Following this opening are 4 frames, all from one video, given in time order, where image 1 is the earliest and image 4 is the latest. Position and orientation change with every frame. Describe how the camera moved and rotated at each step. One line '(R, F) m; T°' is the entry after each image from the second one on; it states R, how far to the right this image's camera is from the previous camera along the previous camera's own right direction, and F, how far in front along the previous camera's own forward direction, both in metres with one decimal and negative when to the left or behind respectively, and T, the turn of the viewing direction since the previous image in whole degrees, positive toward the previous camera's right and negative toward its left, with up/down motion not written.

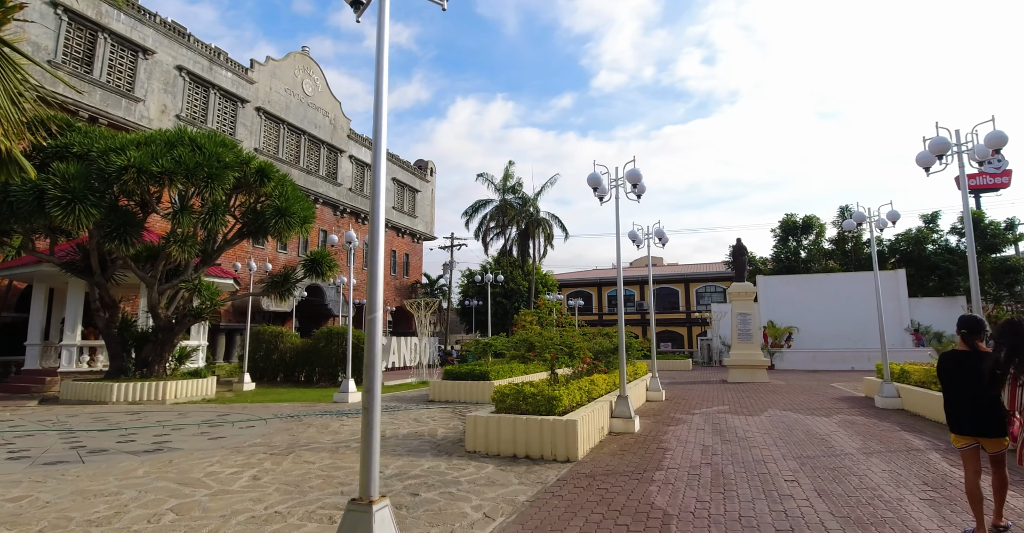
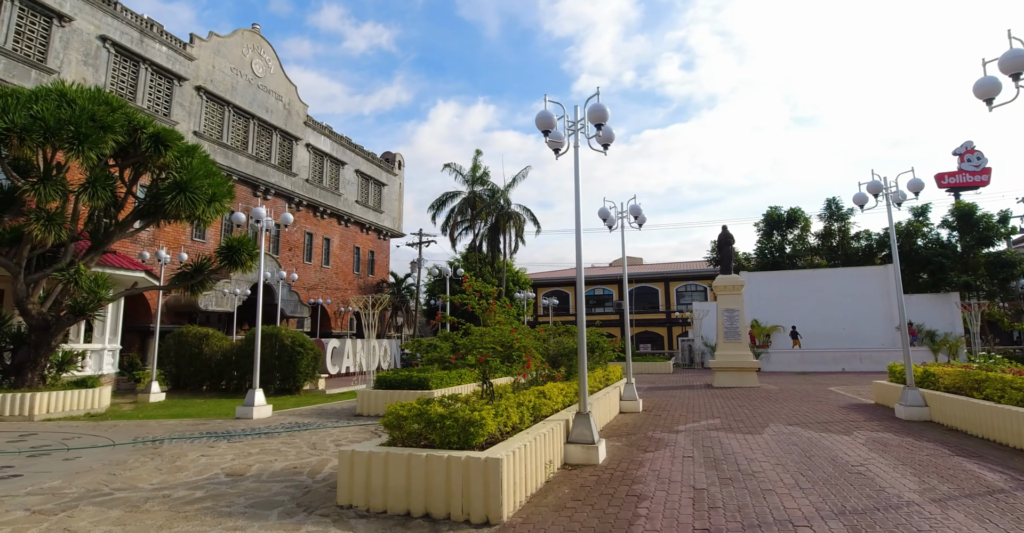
(+0.7, +2.3) m; +2°
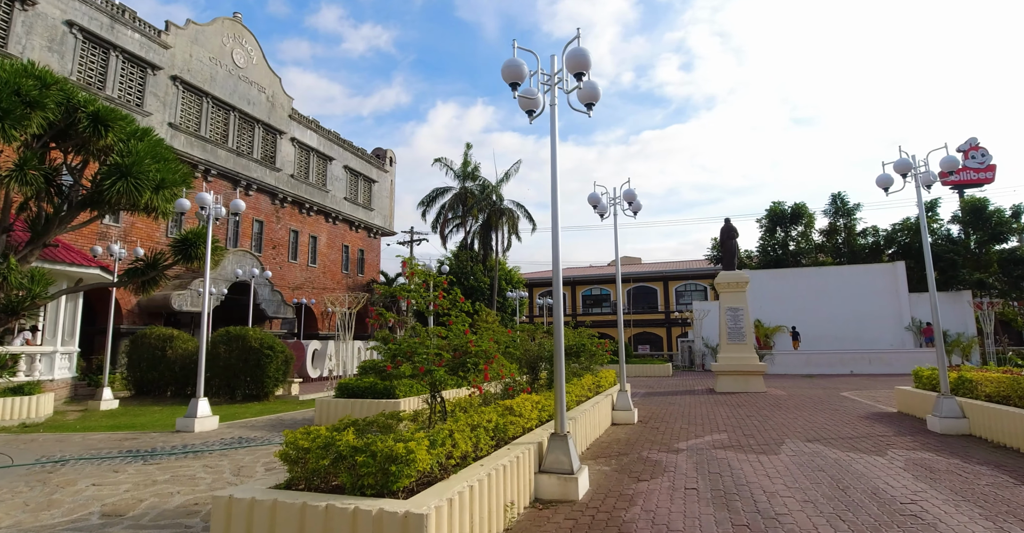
(+0.4, +1.2) m; 0°
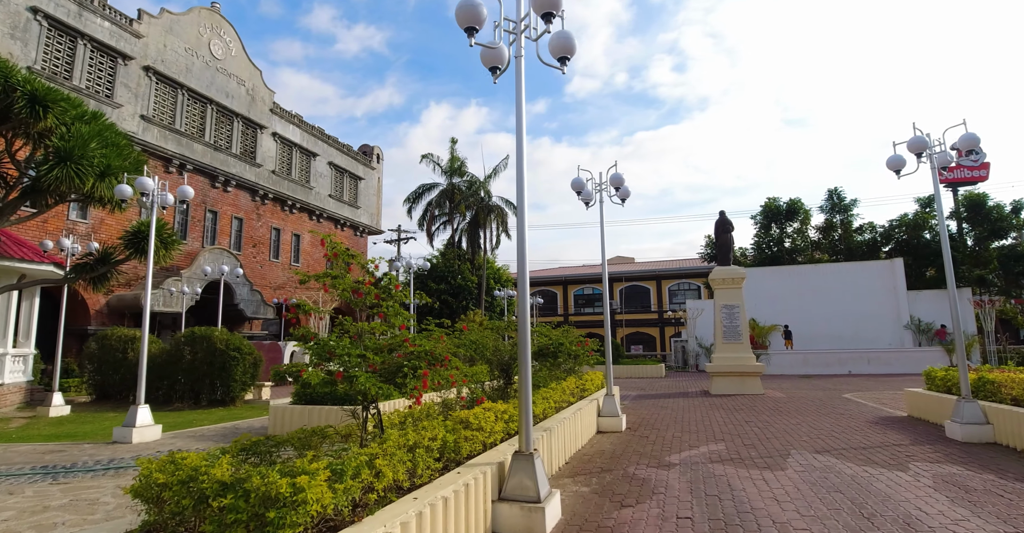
(+0.3, +0.9) m; +1°
